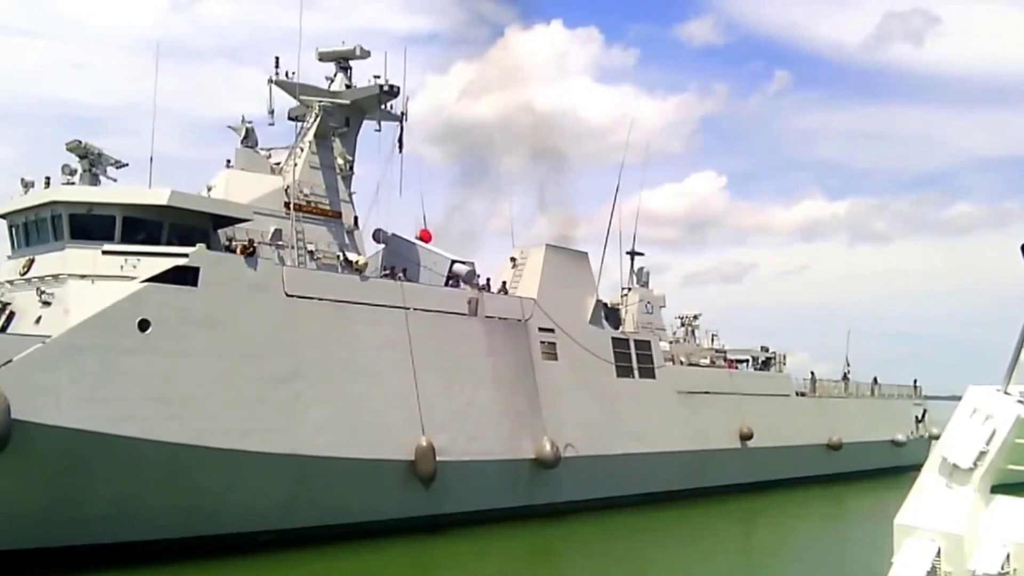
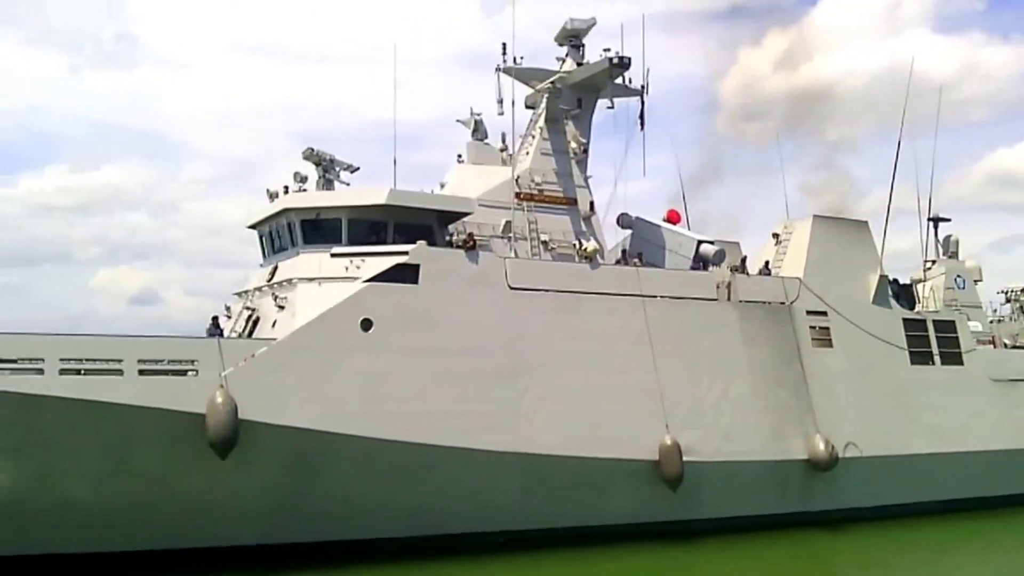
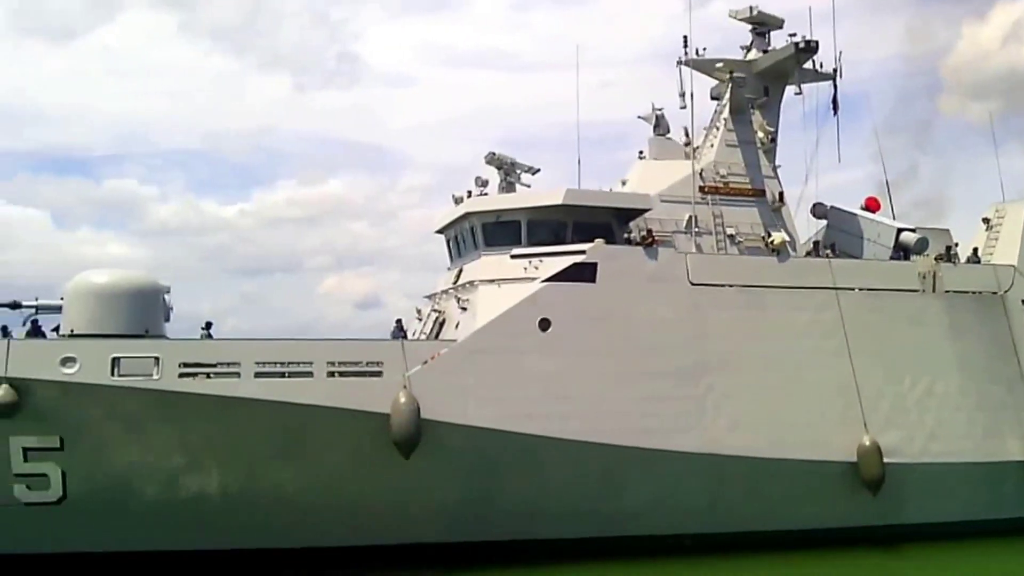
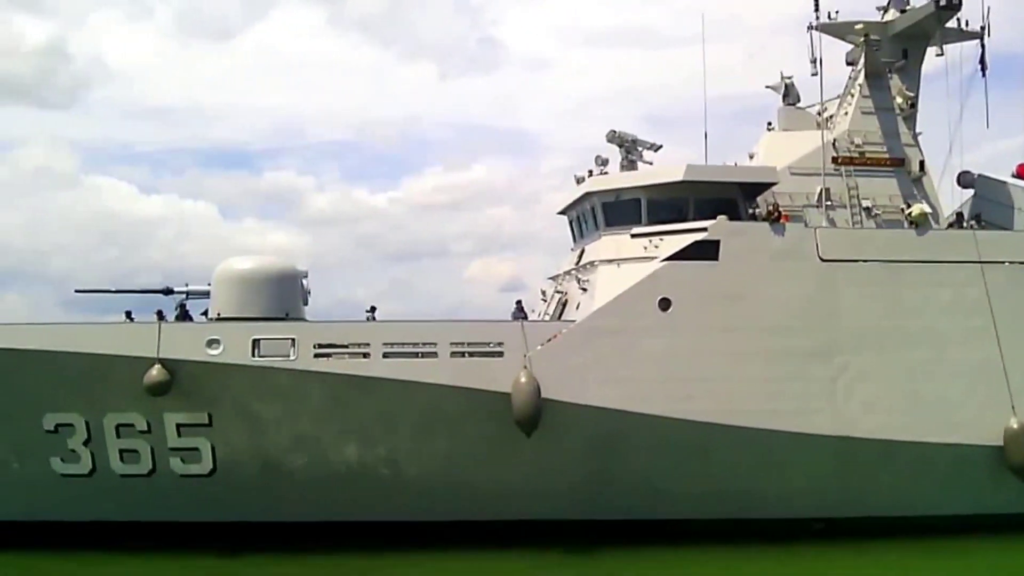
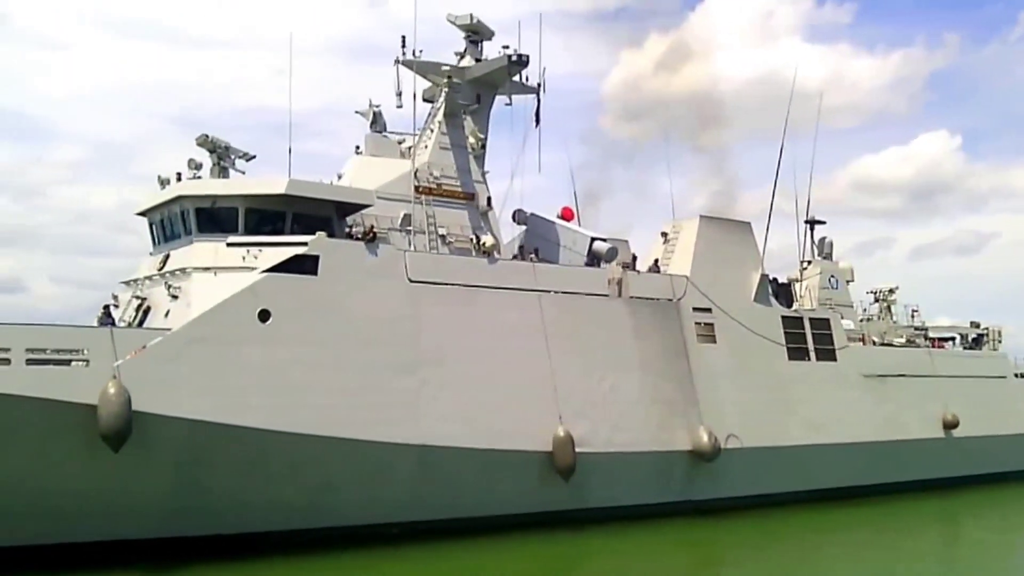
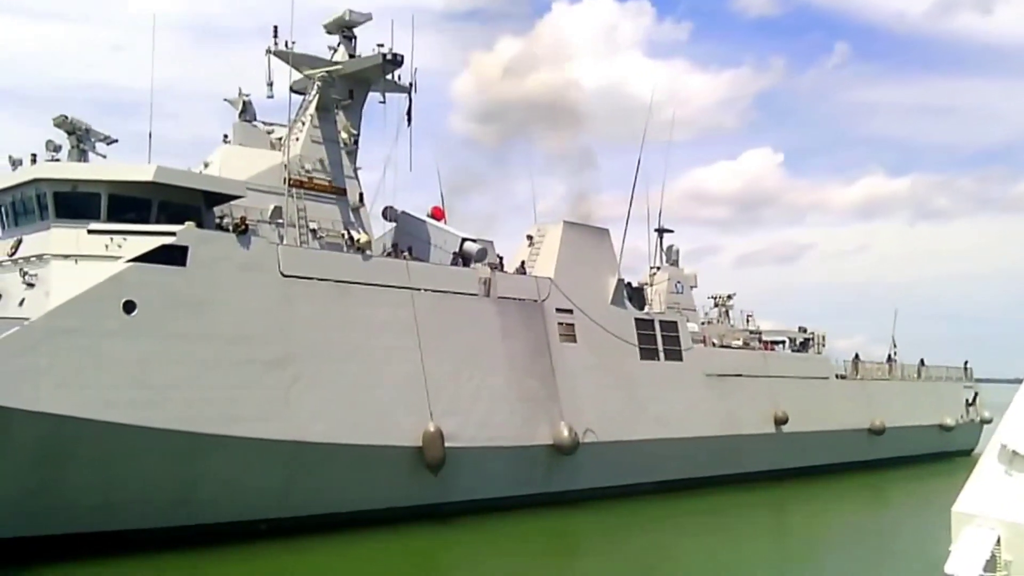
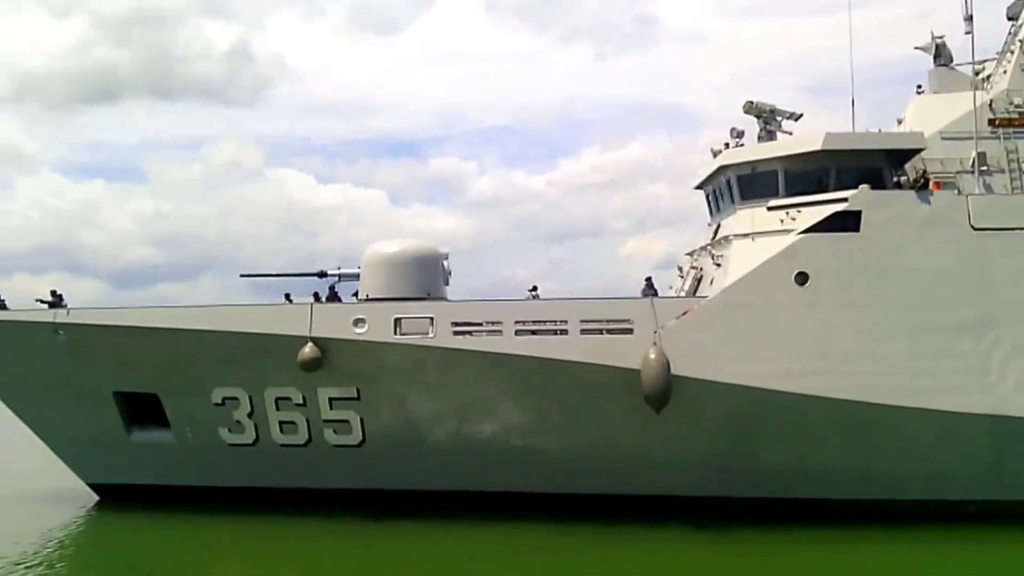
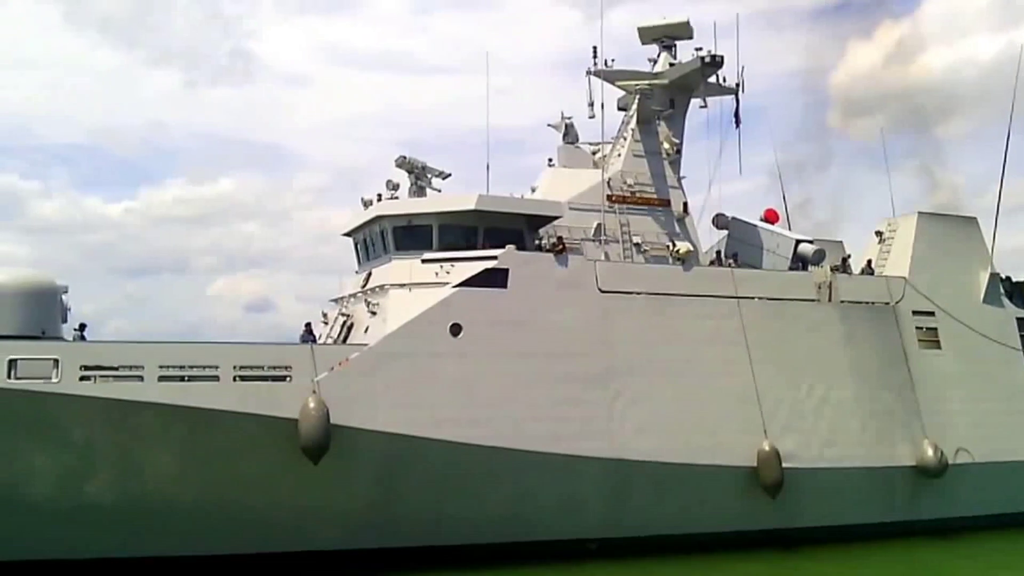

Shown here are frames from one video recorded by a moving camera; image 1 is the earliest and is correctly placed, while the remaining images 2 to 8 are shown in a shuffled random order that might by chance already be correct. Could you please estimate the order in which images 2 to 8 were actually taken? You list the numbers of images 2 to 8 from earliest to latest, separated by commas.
6, 5, 2, 8, 3, 4, 7
